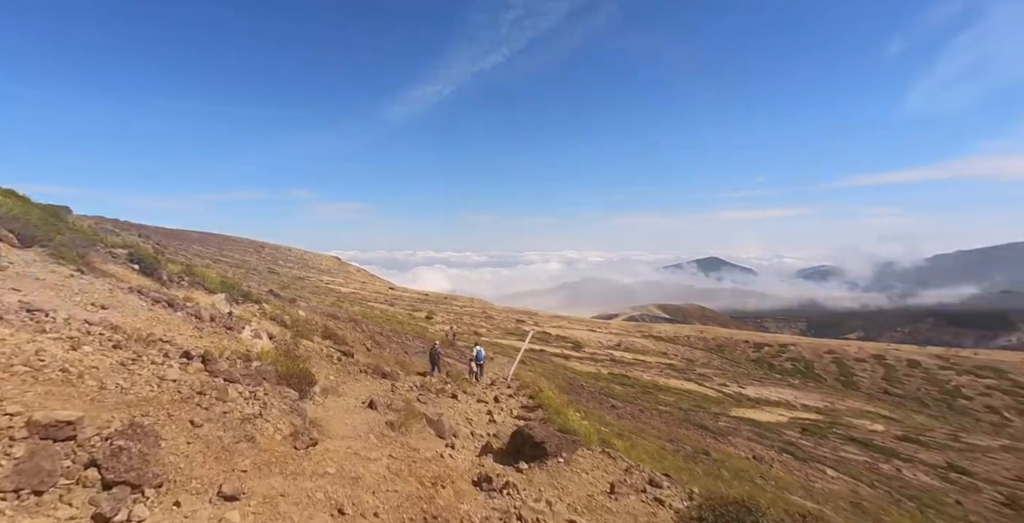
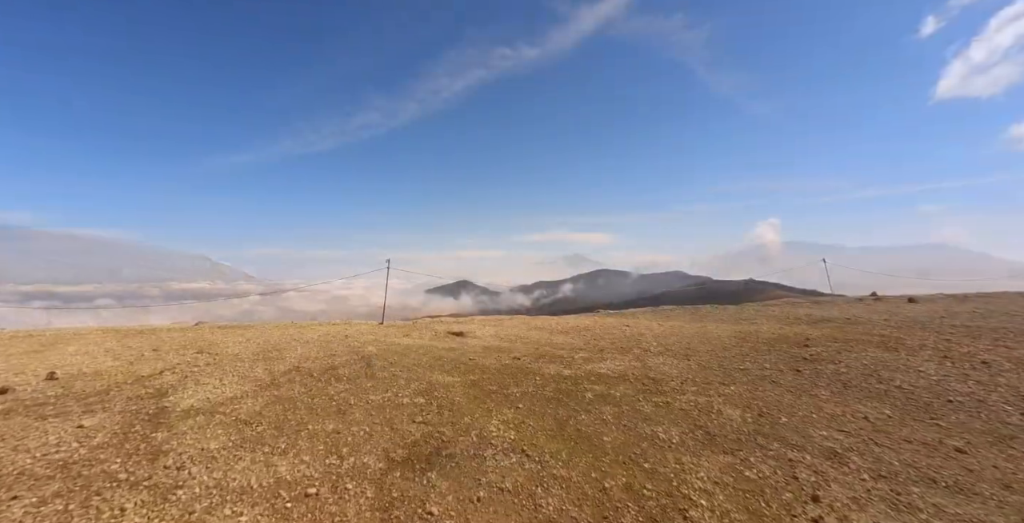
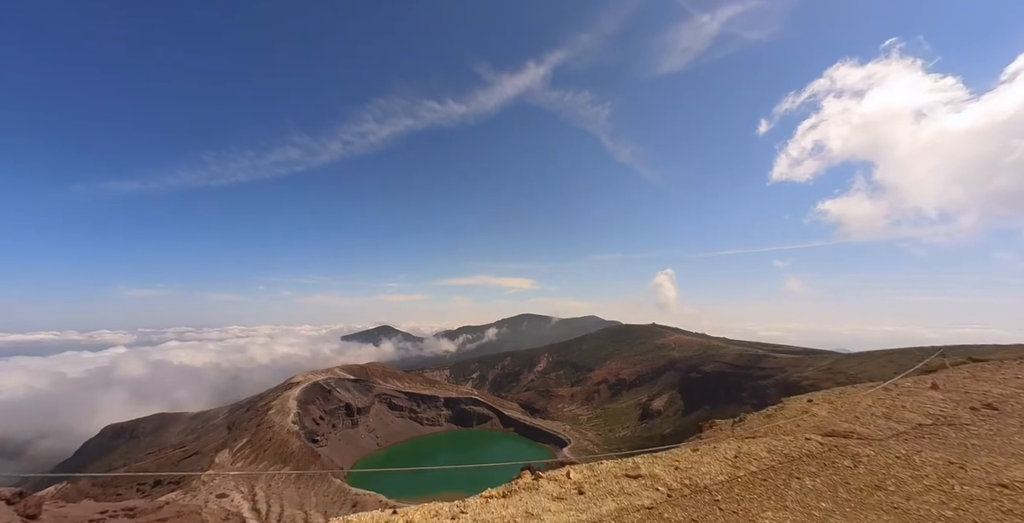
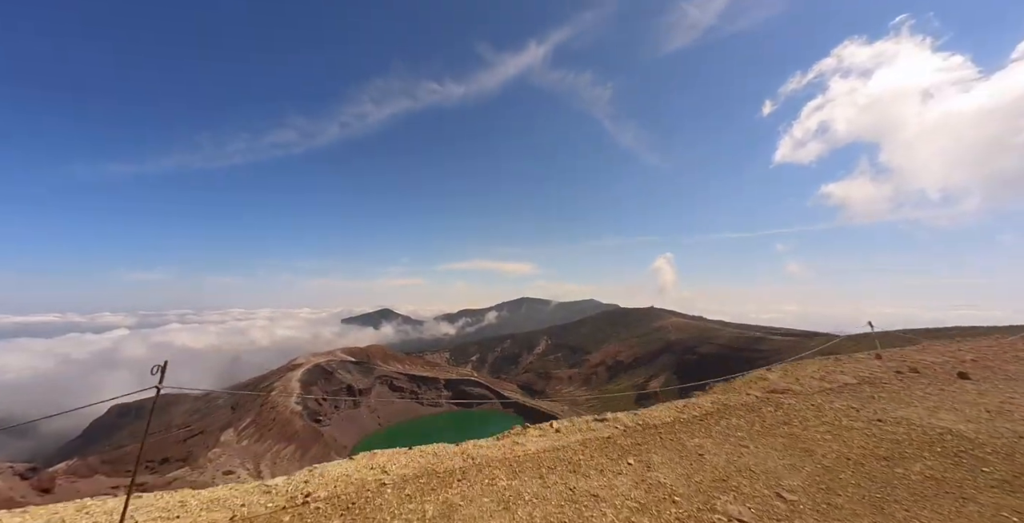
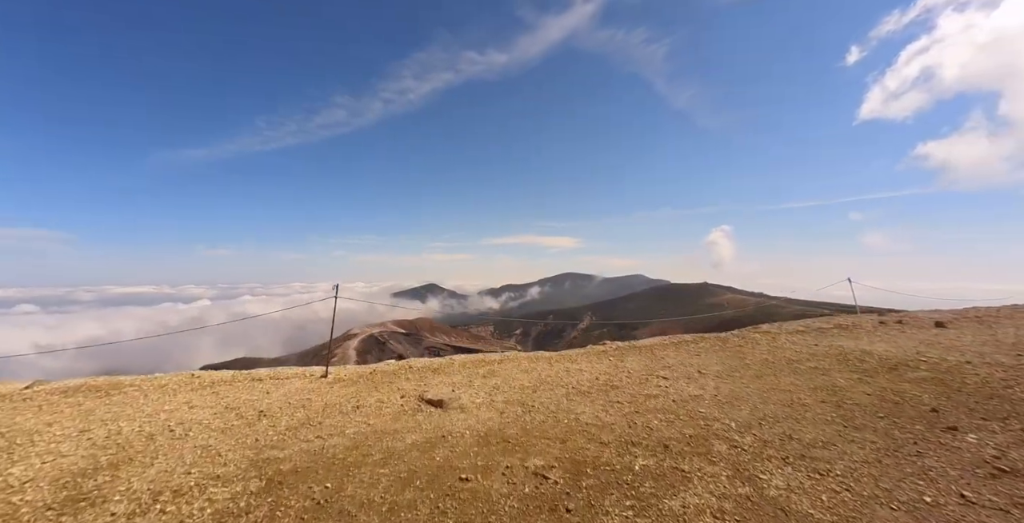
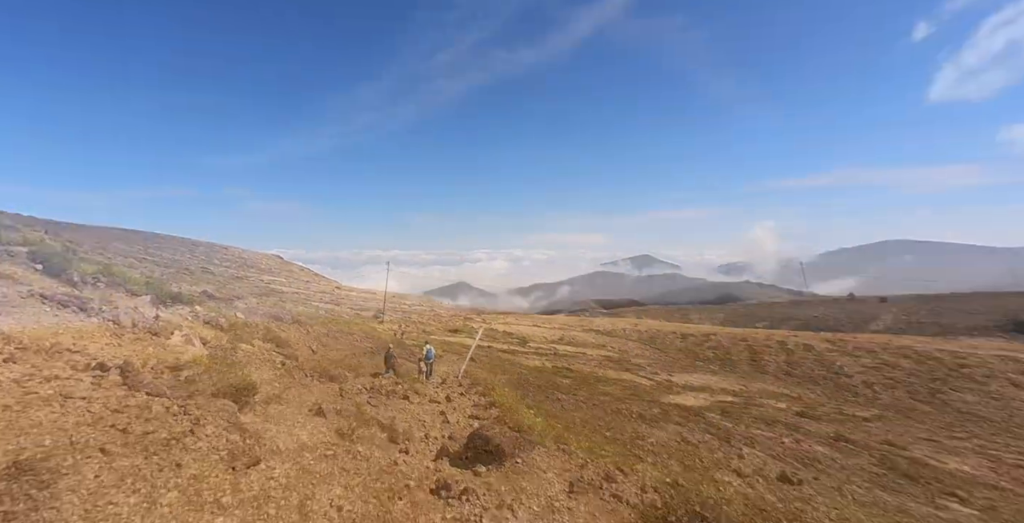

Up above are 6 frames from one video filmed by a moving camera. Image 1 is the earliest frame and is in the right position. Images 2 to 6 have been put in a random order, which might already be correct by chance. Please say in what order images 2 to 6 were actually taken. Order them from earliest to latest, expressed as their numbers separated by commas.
6, 2, 5, 4, 3
